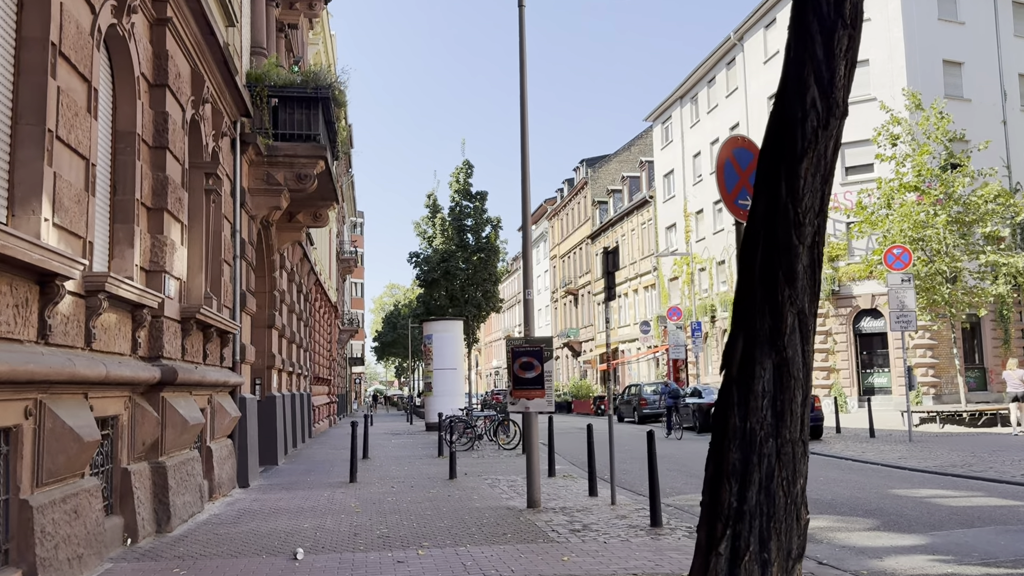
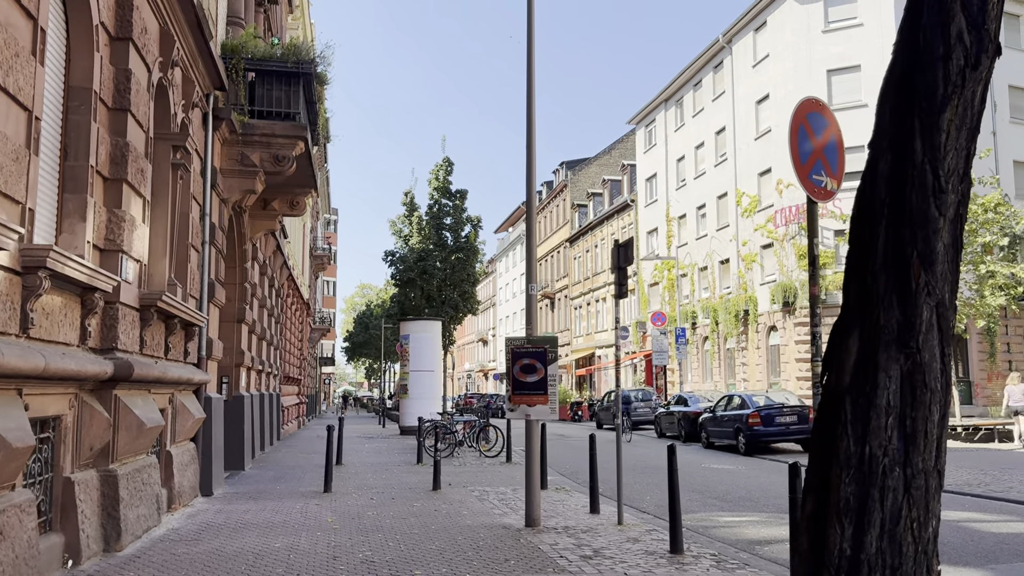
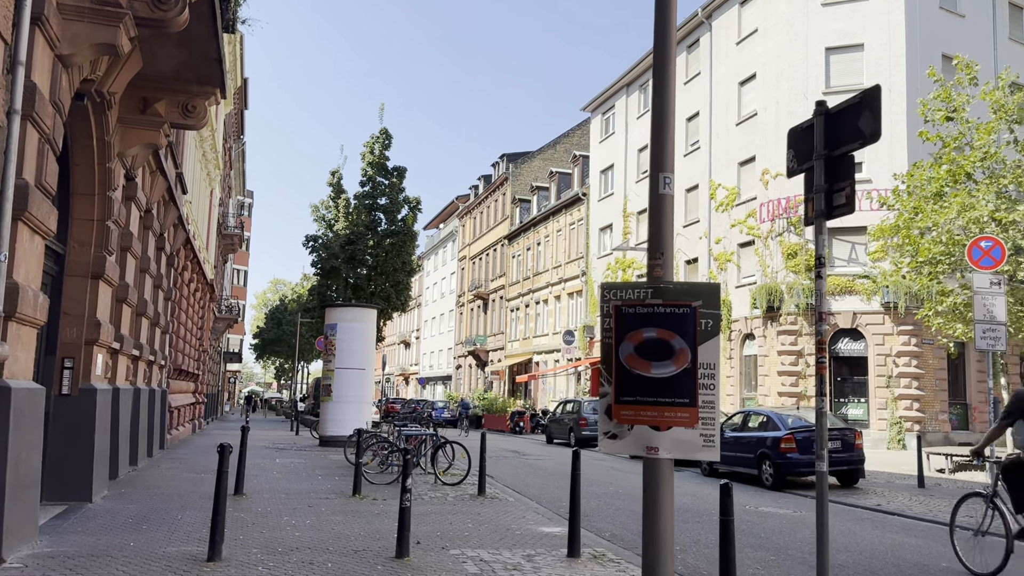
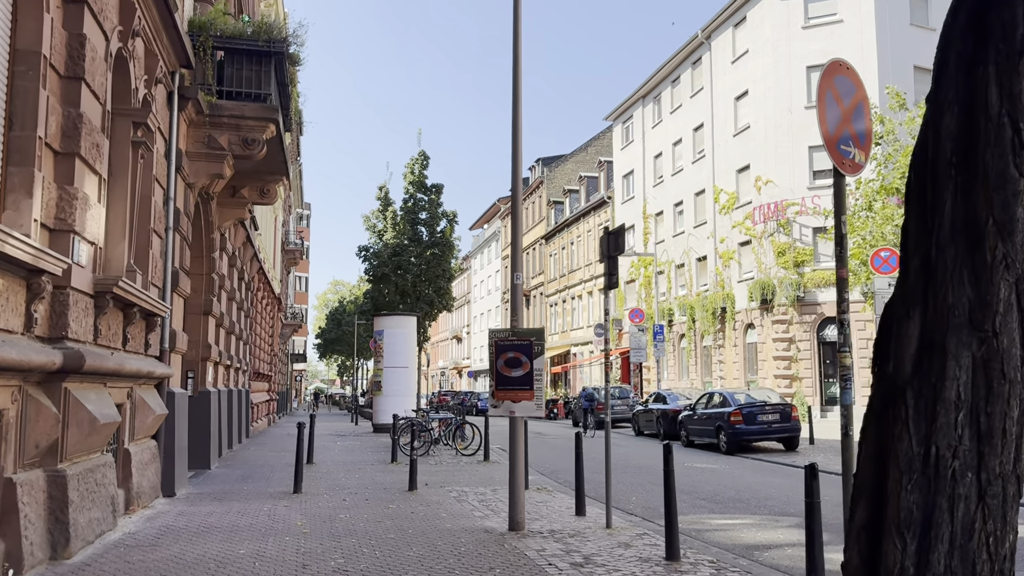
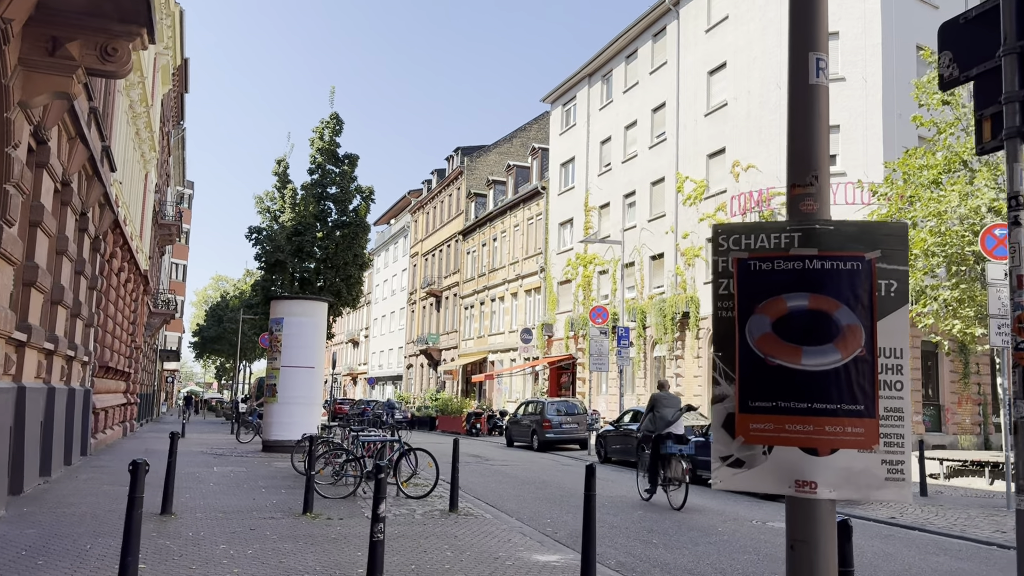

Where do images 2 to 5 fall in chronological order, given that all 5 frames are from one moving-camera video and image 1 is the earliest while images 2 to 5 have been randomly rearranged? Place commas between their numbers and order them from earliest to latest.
2, 4, 3, 5
